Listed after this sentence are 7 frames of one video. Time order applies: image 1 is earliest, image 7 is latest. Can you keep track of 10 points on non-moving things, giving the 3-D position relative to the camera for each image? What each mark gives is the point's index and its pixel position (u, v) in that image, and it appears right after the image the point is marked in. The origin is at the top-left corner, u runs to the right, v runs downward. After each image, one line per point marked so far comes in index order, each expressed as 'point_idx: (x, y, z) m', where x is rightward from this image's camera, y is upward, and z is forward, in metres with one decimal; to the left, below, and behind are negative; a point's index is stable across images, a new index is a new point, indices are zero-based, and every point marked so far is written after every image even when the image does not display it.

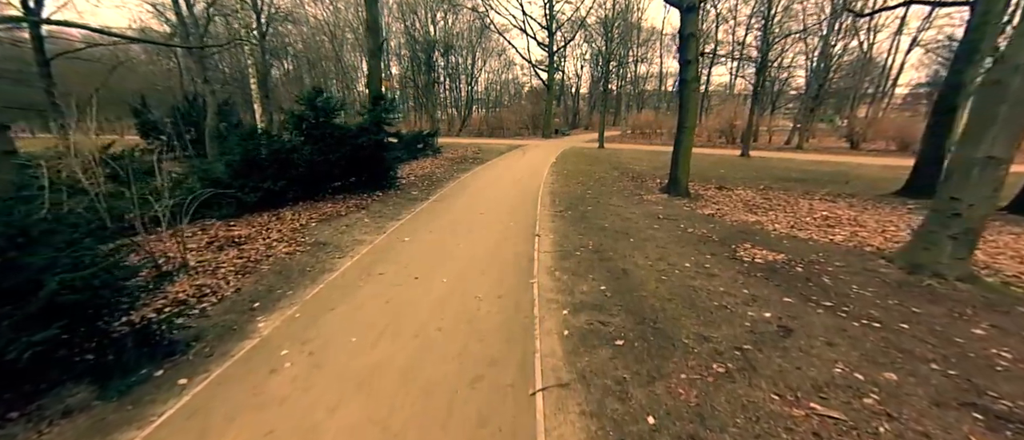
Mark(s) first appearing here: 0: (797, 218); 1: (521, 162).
0: (+7.2, +0.1, +7.9) m
1: (+0.4, +3.4, +18.6) m
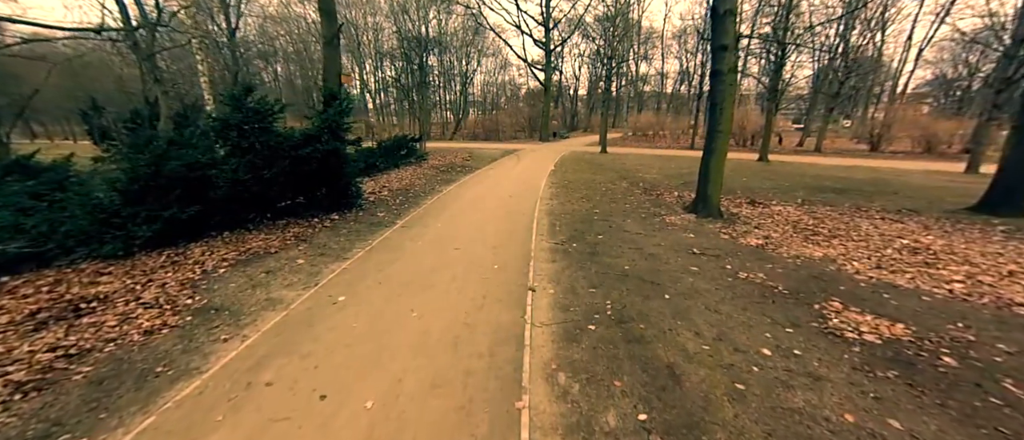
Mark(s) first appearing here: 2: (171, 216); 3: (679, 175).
0: (+7.0, -0.6, +6.0) m
1: (+0.1, +2.6, +16.6) m
2: (-6.4, +0.1, +5.9) m
3: (+8.2, +2.2, +15.6) m
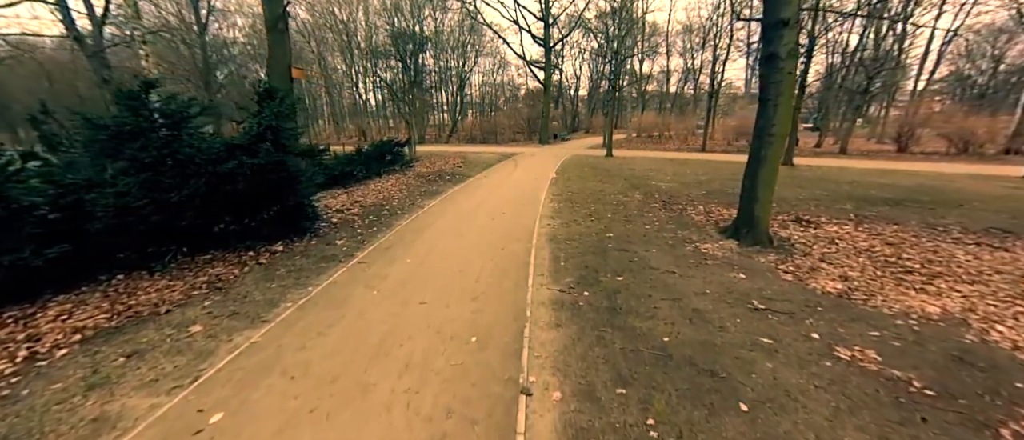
0: (+6.8, -1.1, +4.3) m
1: (-0.1, +2.0, +14.9) m
2: (-6.6, -0.6, +4.2) m
3: (+8.0, +1.6, +13.9) m
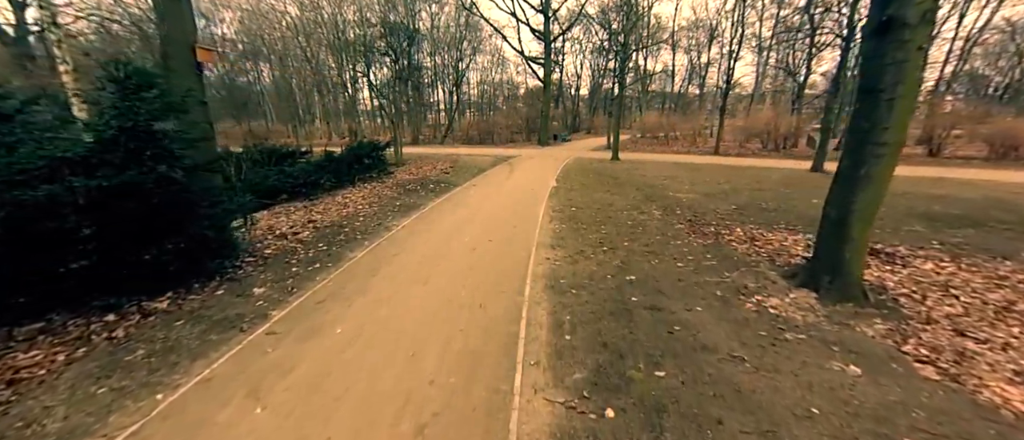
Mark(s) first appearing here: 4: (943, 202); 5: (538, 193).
0: (+6.6, -1.7, +2.4) m
1: (-0.3, +1.4, +13.0) m
2: (-6.8, -1.2, +2.3) m
3: (+7.8, +1.0, +12.0) m
4: (+14.2, +0.7, +10.1) m
5: (+1.0, +1.0, +11.9) m
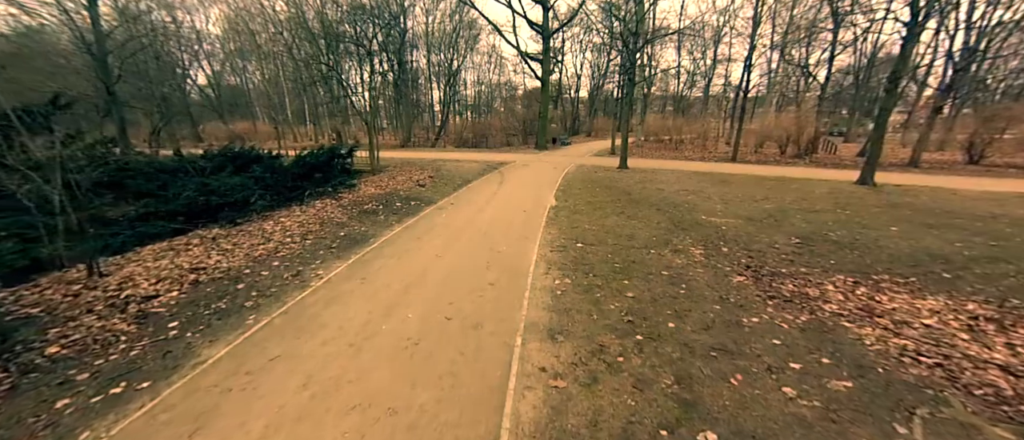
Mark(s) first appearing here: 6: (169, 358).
0: (+6.2, -2.6, -0.3) m
1: (-0.7, +0.5, +10.3) m
2: (-7.2, -2.0, -0.5) m
3: (+7.4, +0.1, +9.3) m
4: (+13.8, -0.2, +7.5) m
5: (+0.6, +0.1, +9.2) m
6: (-4.0, -1.6, +3.6) m
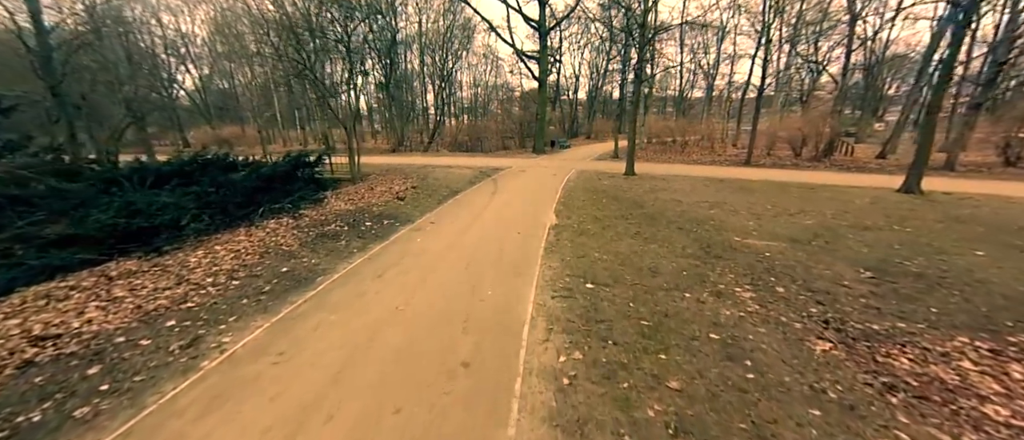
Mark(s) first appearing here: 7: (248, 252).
0: (+6.1, -3.1, -2.0) m
1: (-0.9, -0.1, +8.6) m
2: (-7.3, -2.6, -2.2) m
3: (+7.2, -0.4, +7.7) m
4: (+13.6, -0.7, +5.9) m
5: (+0.4, -0.5, +7.5) m
6: (-4.2, -2.1, +1.8) m
7: (-5.8, -0.6, +7.0) m
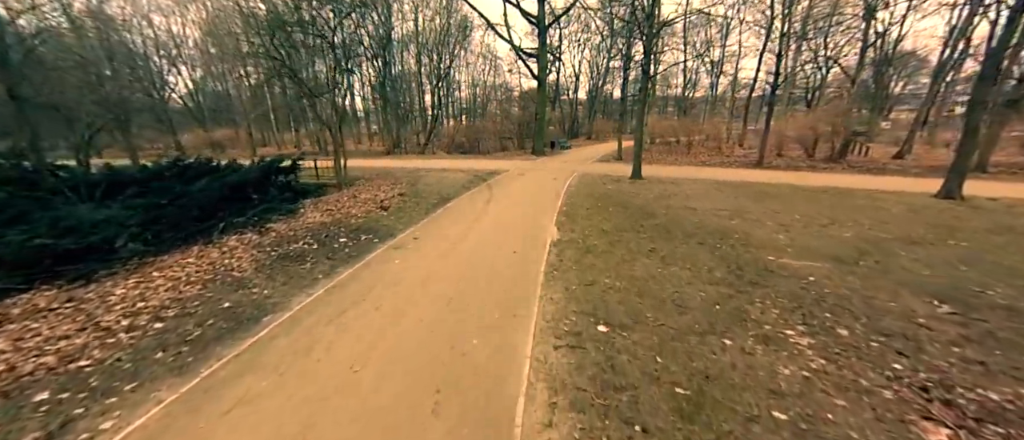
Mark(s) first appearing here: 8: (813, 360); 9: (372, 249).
0: (+6.0, -3.4, -3.1) m
1: (-1.0, -0.5, +7.5) m
2: (-7.4, -3.0, -3.4) m
3: (+7.1, -0.8, +6.5) m
4: (+13.5, -1.0, +4.7) m
5: (+0.2, -0.9, +6.4) m
6: (-4.3, -2.5, +0.7) m
7: (-6.0, -1.0, +5.8) m
8: (+3.7, -1.6, +3.8) m
9: (-3.2, -0.5, +7.4) m
